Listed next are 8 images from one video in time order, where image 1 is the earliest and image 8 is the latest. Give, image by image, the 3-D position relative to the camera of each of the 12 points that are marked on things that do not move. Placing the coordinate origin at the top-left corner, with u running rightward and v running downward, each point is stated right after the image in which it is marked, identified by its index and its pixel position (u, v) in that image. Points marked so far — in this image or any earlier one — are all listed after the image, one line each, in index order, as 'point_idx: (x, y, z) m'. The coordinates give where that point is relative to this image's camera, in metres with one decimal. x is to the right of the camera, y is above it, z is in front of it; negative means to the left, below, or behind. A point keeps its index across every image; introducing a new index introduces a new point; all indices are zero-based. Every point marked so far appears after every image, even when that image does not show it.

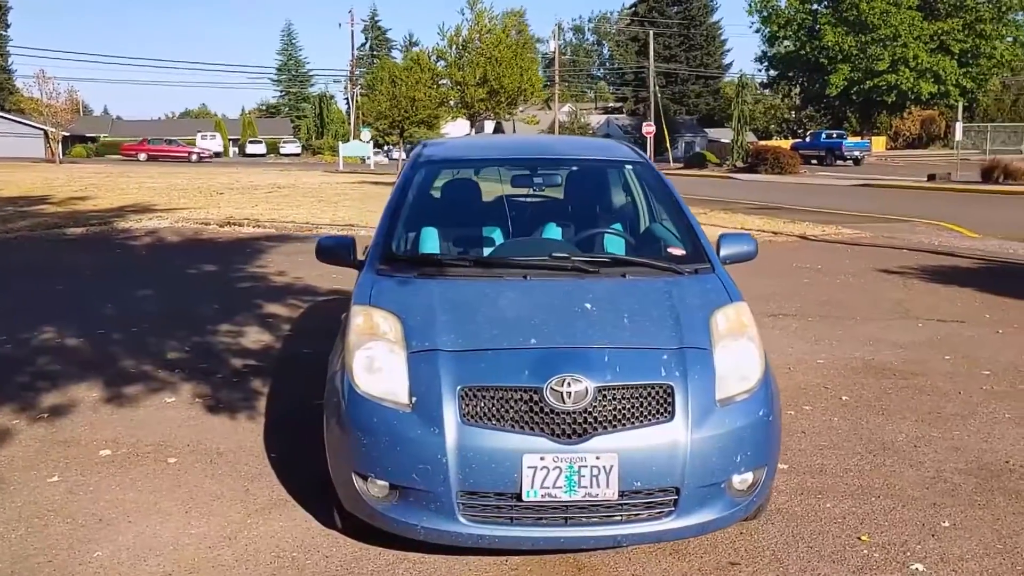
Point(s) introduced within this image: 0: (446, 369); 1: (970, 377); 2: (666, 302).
0: (-0.2, -0.3, +3.8) m
1: (+3.3, -0.6, +7.3) m
2: (+0.6, -0.1, +4.2) m
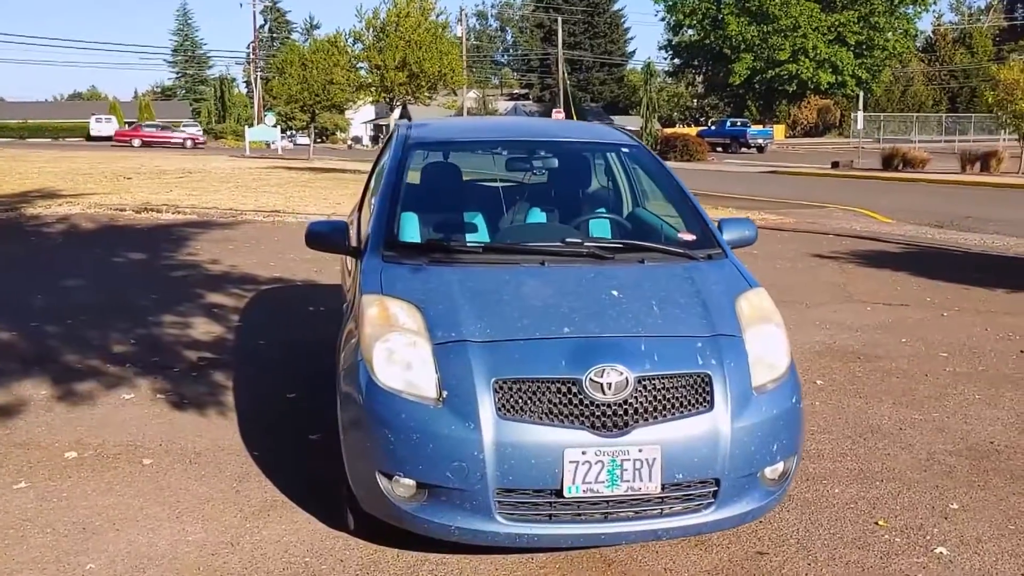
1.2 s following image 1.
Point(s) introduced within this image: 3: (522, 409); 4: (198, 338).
0: (-0.1, -0.3, +3.6) m
1: (+3.1, -0.5, +7.4) m
2: (+0.7, 0.0, +4.1) m
3: (0.0, -0.4, +3.5) m
4: (-2.5, -0.4, +7.8) m
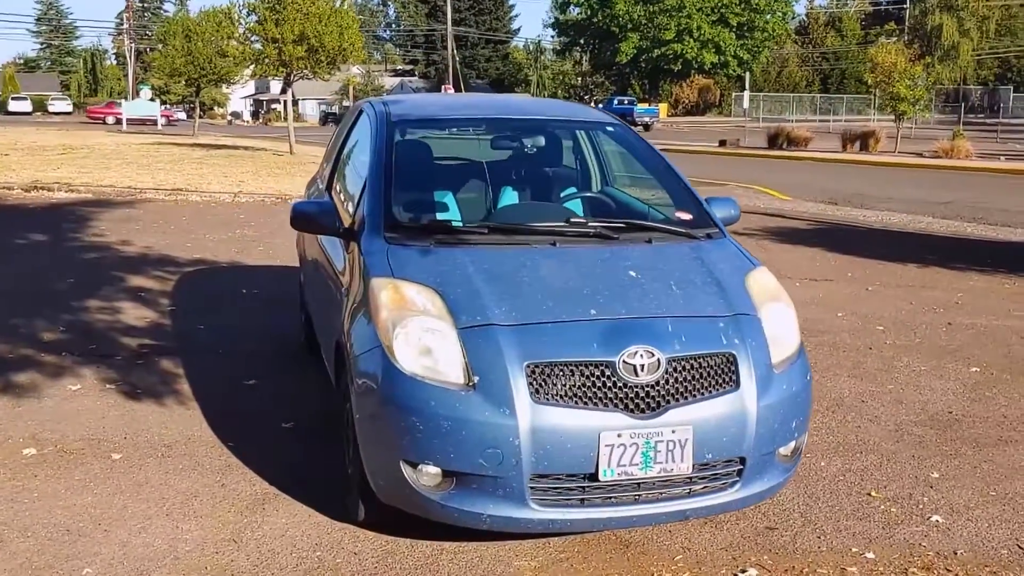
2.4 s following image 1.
0: (0.0, -0.2, +3.5) m
1: (+2.8, -0.3, +7.7) m
2: (+0.8, +0.1, +4.1) m
3: (+0.2, -0.4, +3.5) m
4: (-2.8, -0.3, +7.5) m
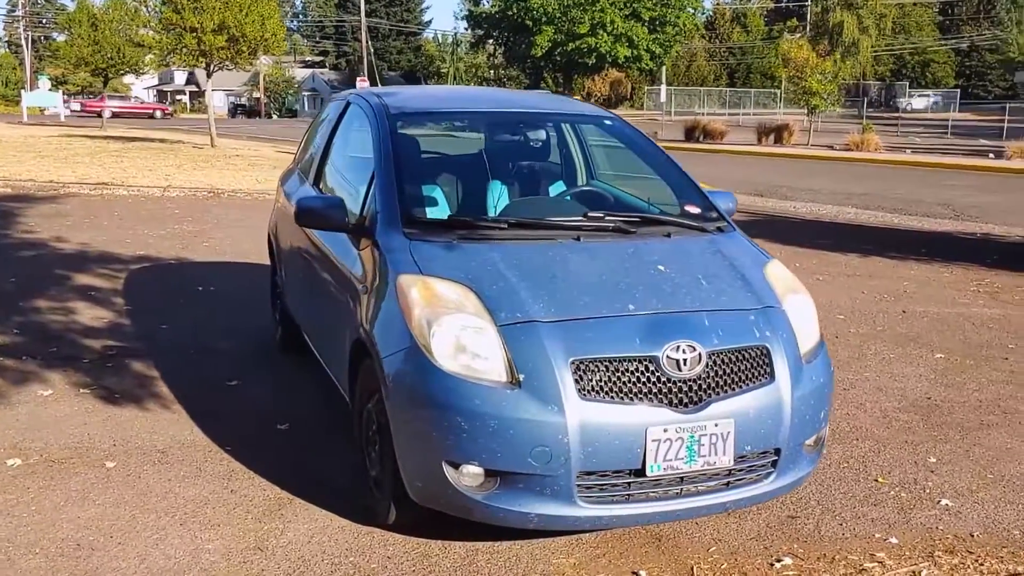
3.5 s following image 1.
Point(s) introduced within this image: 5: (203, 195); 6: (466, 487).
0: (+0.1, -0.2, +3.5) m
1: (+2.5, -0.3, +7.9) m
2: (+0.9, +0.1, +4.1) m
3: (+0.3, -0.4, +3.4) m
4: (-3.0, -0.3, +7.1) m
5: (-4.7, +1.4, +15.1) m
6: (-0.2, -0.7, +3.5) m
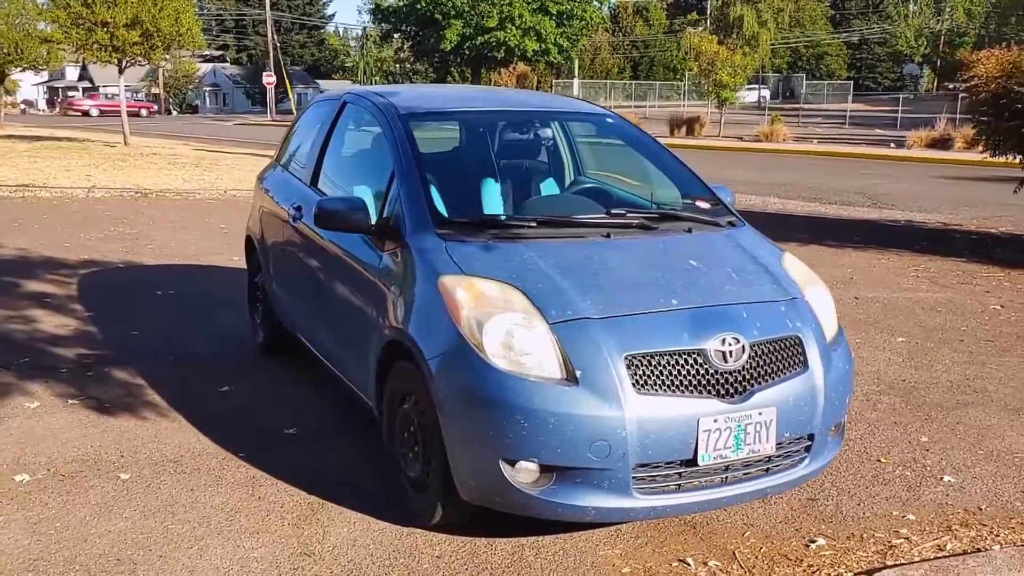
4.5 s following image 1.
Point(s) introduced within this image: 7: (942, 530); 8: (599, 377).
0: (+0.3, -0.2, +3.5) m
1: (+2.3, -0.2, +8.2) m
2: (+1.0, +0.1, +4.2) m
3: (+0.5, -0.3, +3.5) m
4: (-3.2, -0.3, +6.9) m
5: (-5.6, +1.4, +14.7) m
6: (0.0, -0.7, +3.6) m
7: (+1.8, -1.0, +4.1) m
8: (+0.3, -0.3, +3.5) m
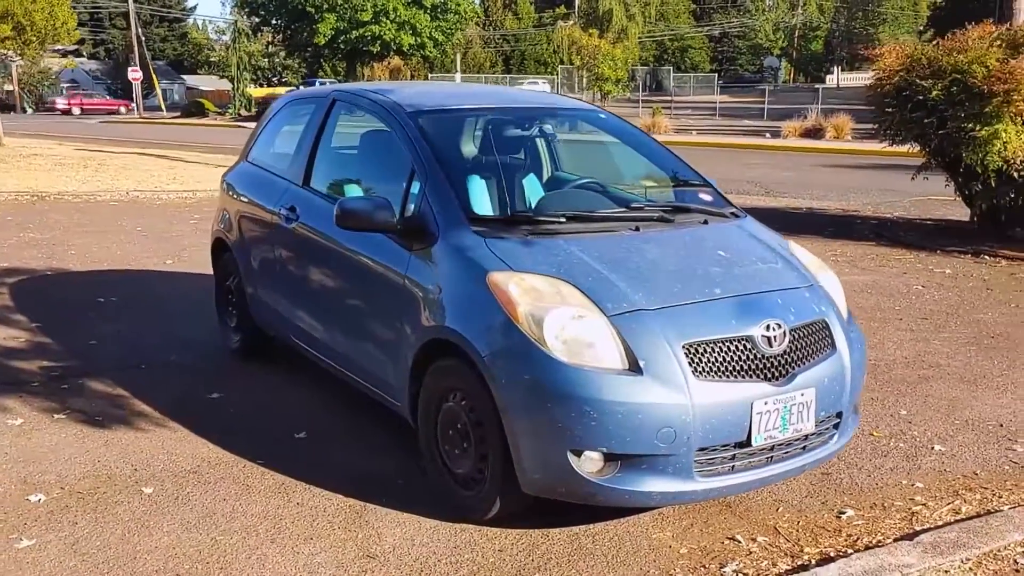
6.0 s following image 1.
0: (+0.6, -0.1, +3.7) m
1: (+1.9, -0.1, +8.5) m
2: (+1.1, +0.2, +4.4) m
3: (+0.7, -0.3, +3.7) m
4: (-3.3, -0.4, +6.6) m
5: (-6.8, +1.3, +14.0) m
6: (+0.3, -0.7, +3.6) m
7: (+1.9, -0.9, +4.4) m
8: (+0.5, -0.3, +3.6) m
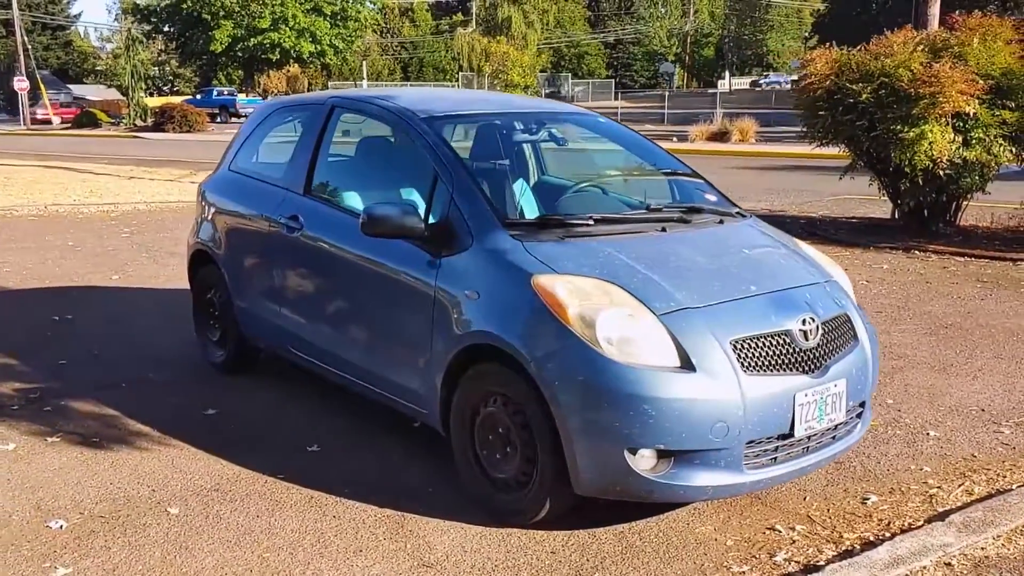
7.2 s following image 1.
0: (+0.7, -0.1, +3.8) m
1: (+1.6, -0.1, +8.7) m
2: (+1.2, +0.2, +4.6) m
3: (+0.9, -0.3, +3.8) m
4: (-3.4, -0.5, +6.2) m
5: (-7.7, +1.0, +13.3) m
6: (+0.5, -0.7, +3.7) m
7: (+2.1, -0.9, +4.6) m
8: (+0.7, -0.3, +3.7) m
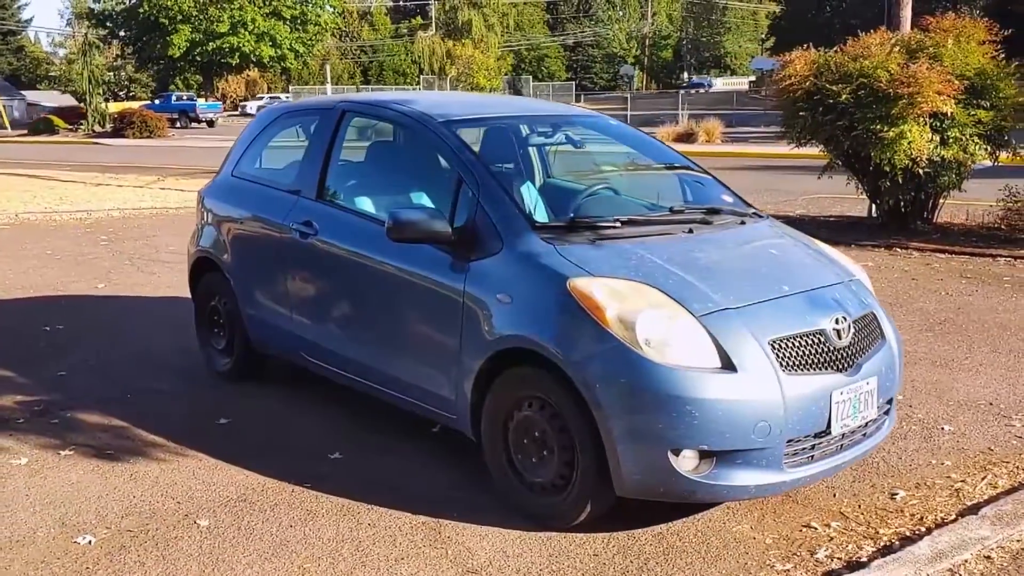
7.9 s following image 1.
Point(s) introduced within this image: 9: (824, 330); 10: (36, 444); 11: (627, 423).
0: (+0.9, -0.1, +3.8) m
1: (+1.6, -0.1, +8.7) m
2: (+1.3, +0.2, +4.6) m
3: (+1.1, -0.3, +3.8) m
4: (-3.4, -0.6, +6.1) m
5: (-7.9, +0.8, +13.0) m
6: (+0.6, -0.7, +3.7) m
7: (+2.2, -0.9, +4.7) m
8: (+0.9, -0.3, +3.7) m
9: (+1.2, -0.2, +3.9) m
10: (-2.4, -0.8, +5.0) m
11: (+0.4, -0.5, +3.7) m
